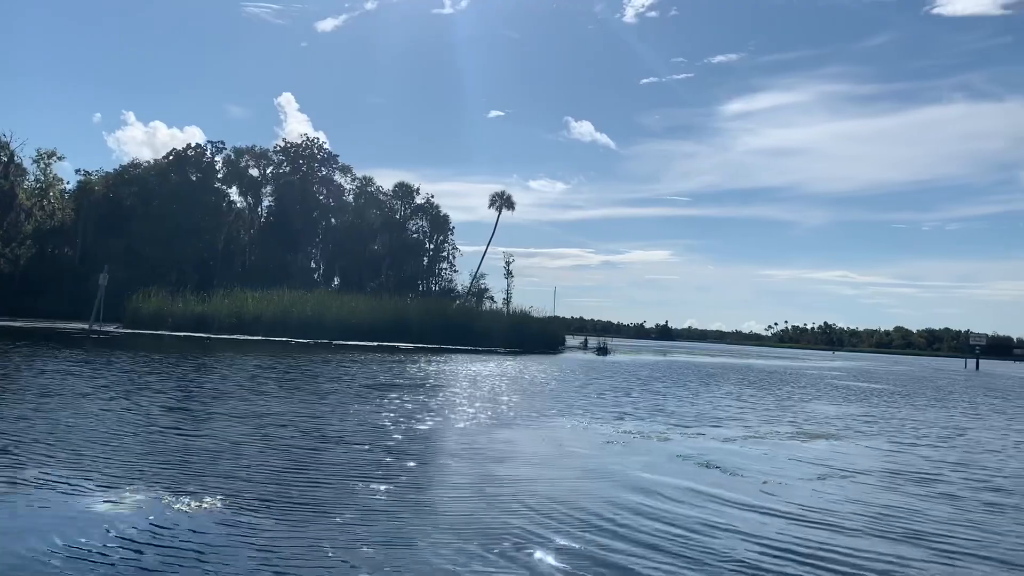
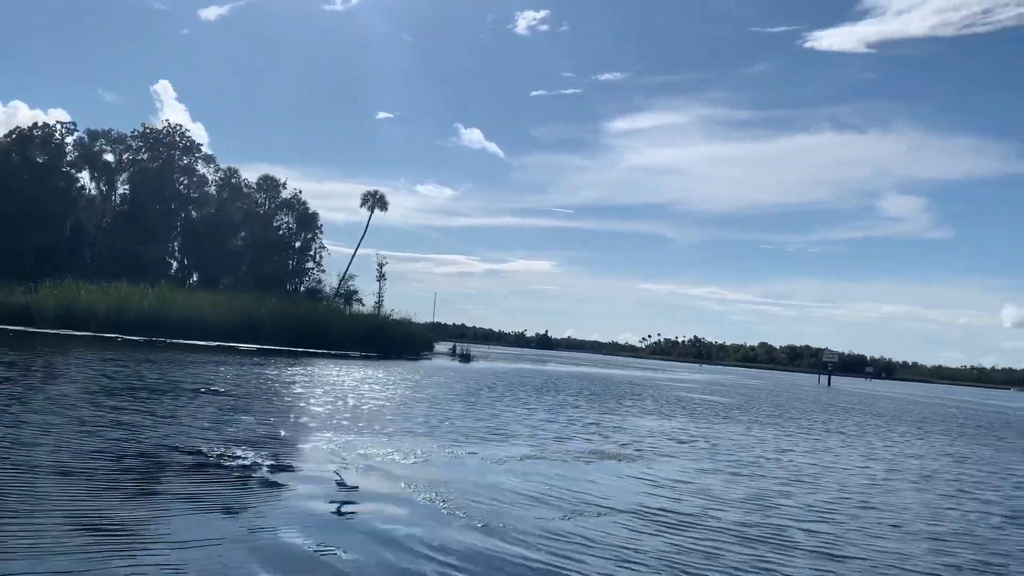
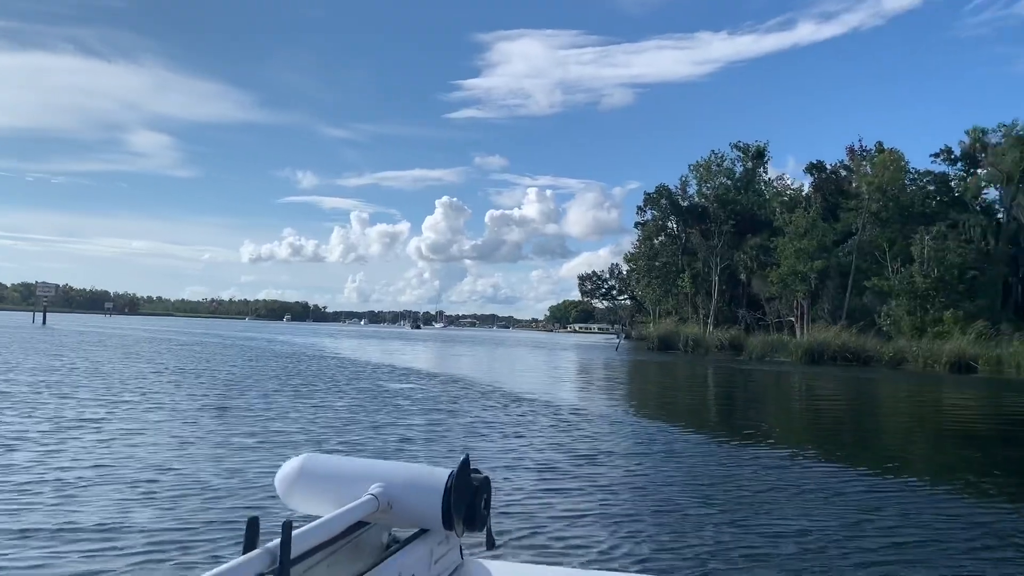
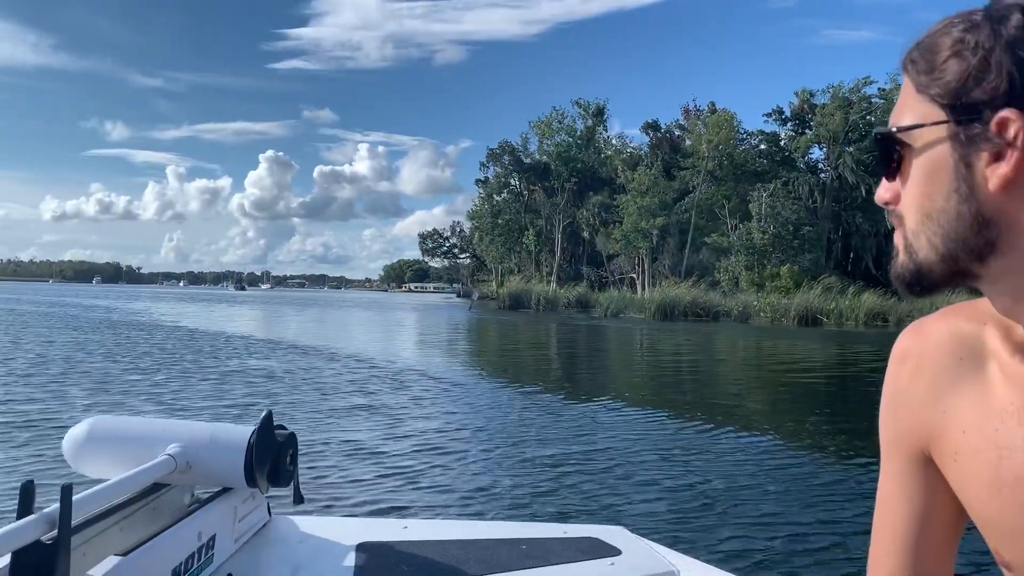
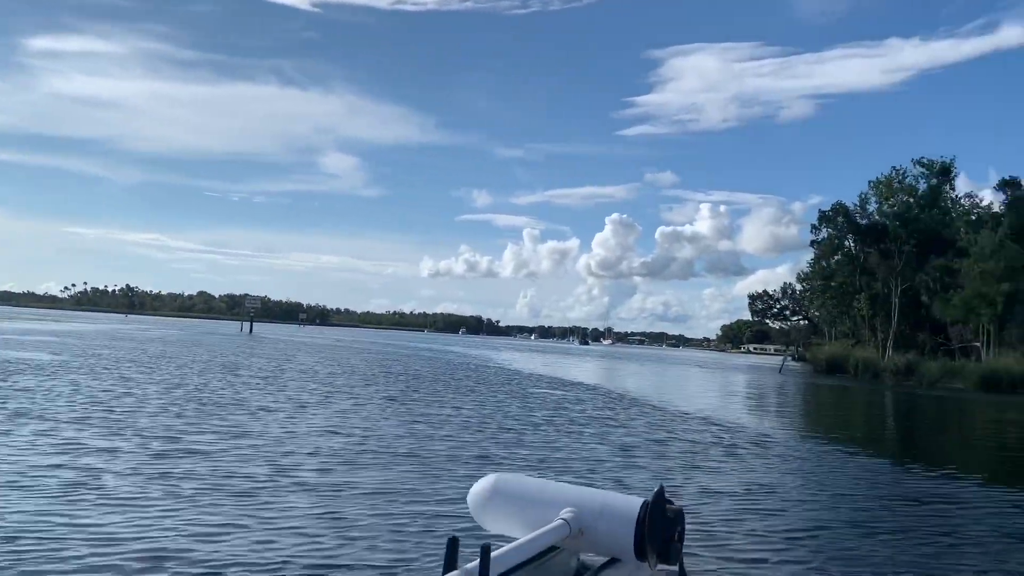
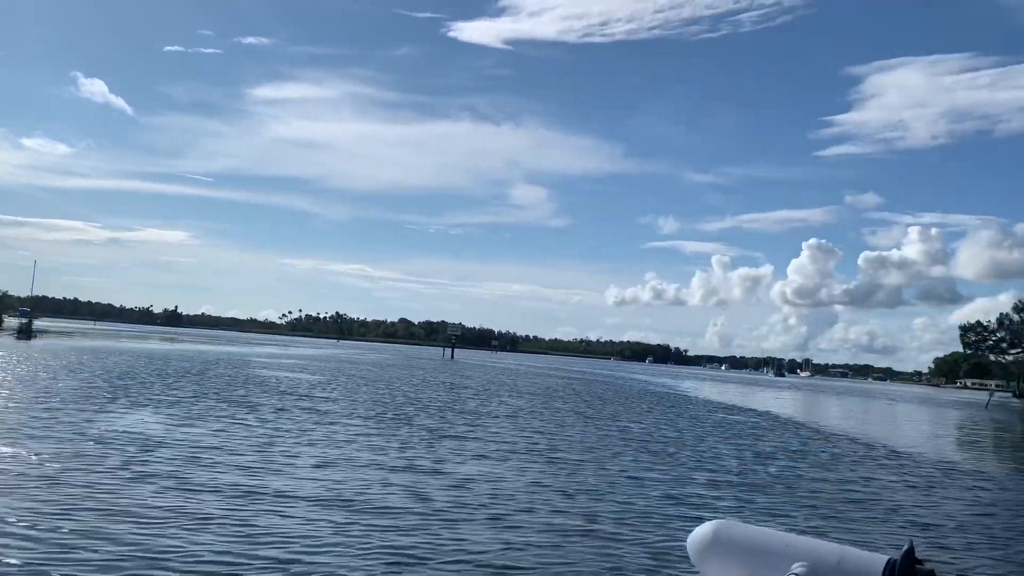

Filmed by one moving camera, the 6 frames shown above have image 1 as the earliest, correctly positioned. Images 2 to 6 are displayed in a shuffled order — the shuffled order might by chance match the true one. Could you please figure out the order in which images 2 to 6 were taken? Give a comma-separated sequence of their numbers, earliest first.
2, 6, 5, 3, 4
